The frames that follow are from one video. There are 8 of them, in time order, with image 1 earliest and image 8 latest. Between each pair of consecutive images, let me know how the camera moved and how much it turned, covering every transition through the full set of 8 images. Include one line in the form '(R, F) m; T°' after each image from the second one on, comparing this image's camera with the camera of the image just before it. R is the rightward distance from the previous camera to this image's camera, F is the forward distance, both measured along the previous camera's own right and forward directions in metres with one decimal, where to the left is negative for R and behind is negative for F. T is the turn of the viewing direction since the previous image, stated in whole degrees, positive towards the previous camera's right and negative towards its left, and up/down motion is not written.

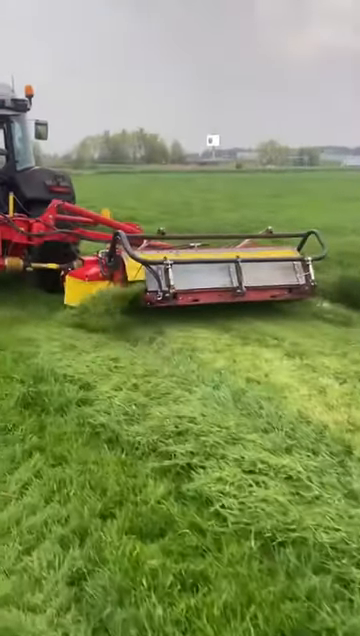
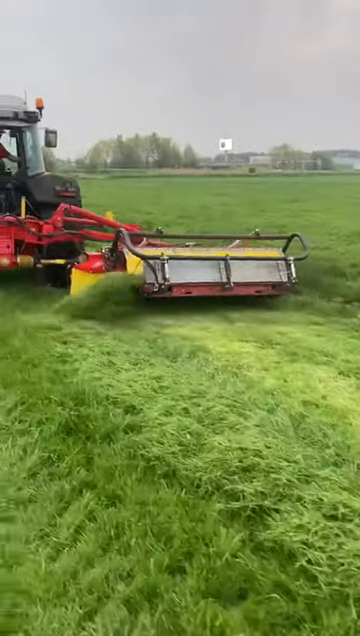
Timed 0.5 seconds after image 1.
(-0.3, +0.3) m; -1°
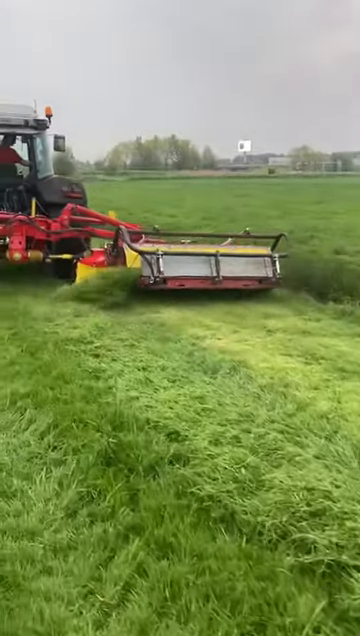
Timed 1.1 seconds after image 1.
(-0.2, +0.4) m; -2°
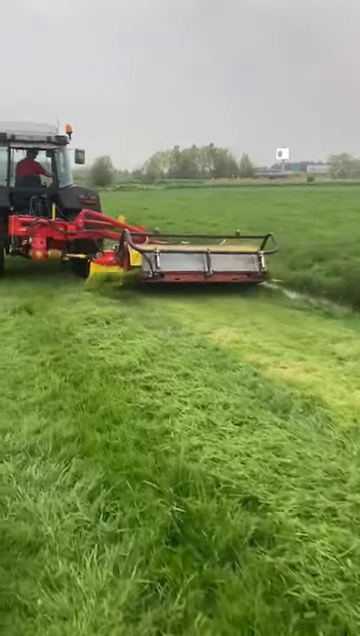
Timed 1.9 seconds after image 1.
(-0.2, +0.6) m; -3°
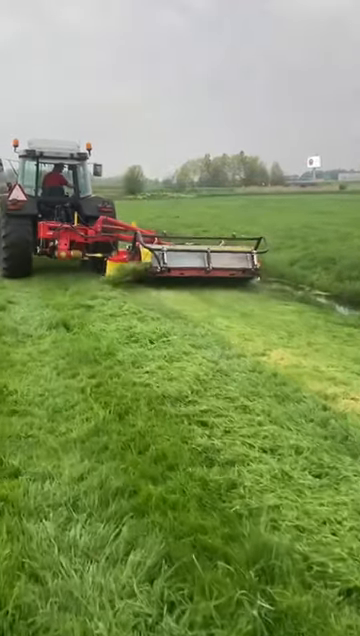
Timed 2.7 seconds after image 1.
(-0.2, +0.6) m; -3°
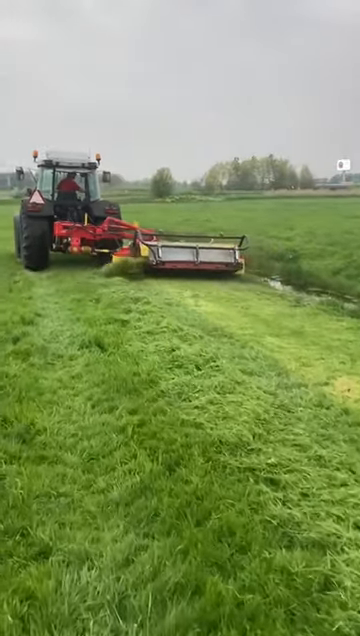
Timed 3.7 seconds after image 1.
(-0.2, +0.7) m; -3°
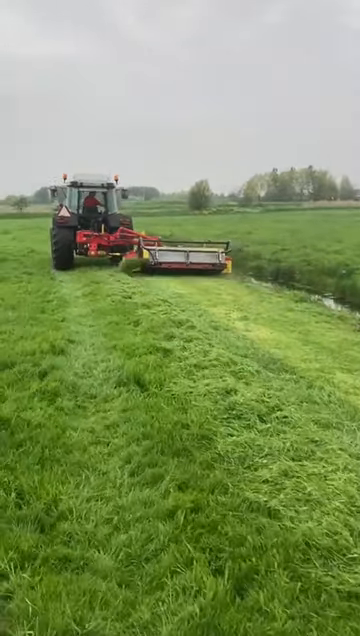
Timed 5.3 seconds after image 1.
(-0.2, +1.0) m; -4°
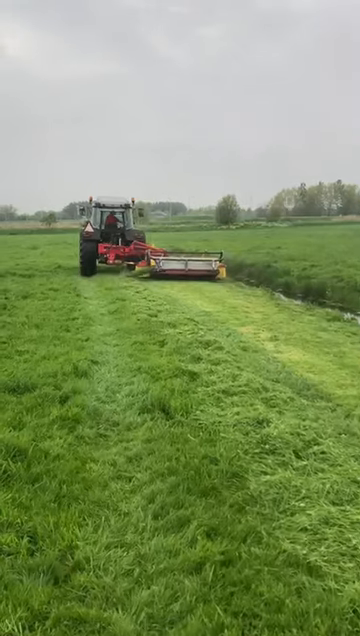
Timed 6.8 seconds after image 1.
(0.0, +0.3) m; -3°
